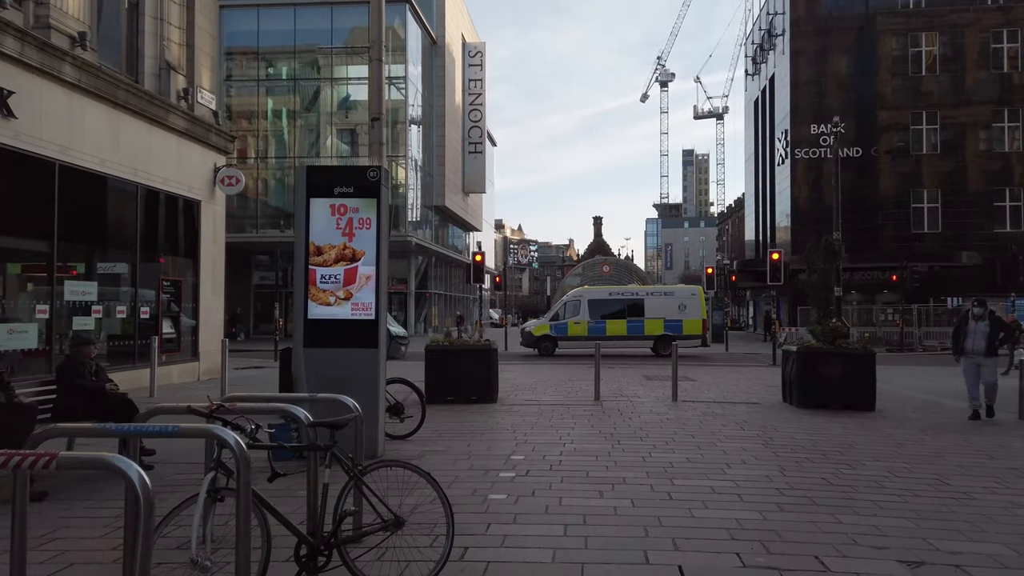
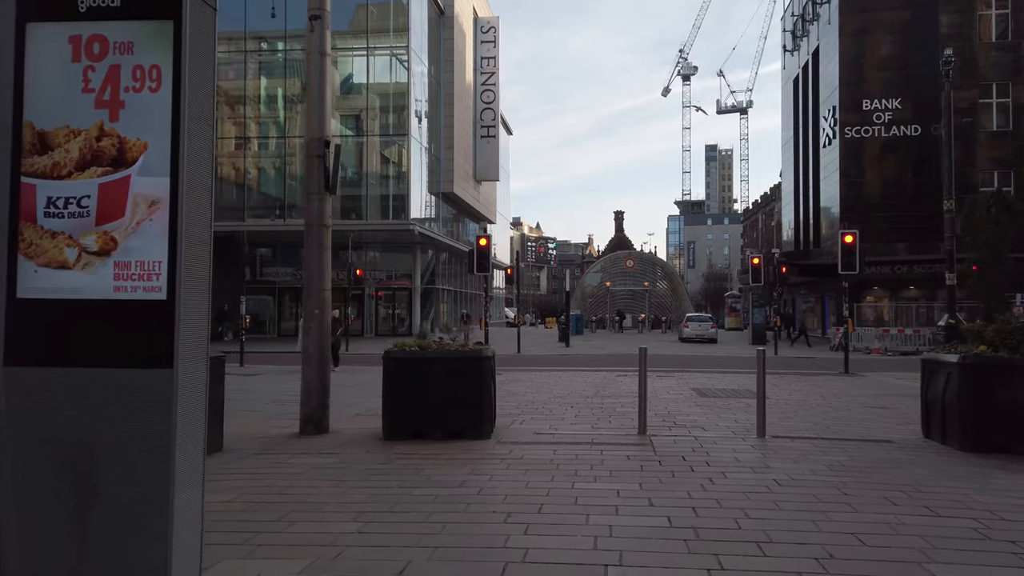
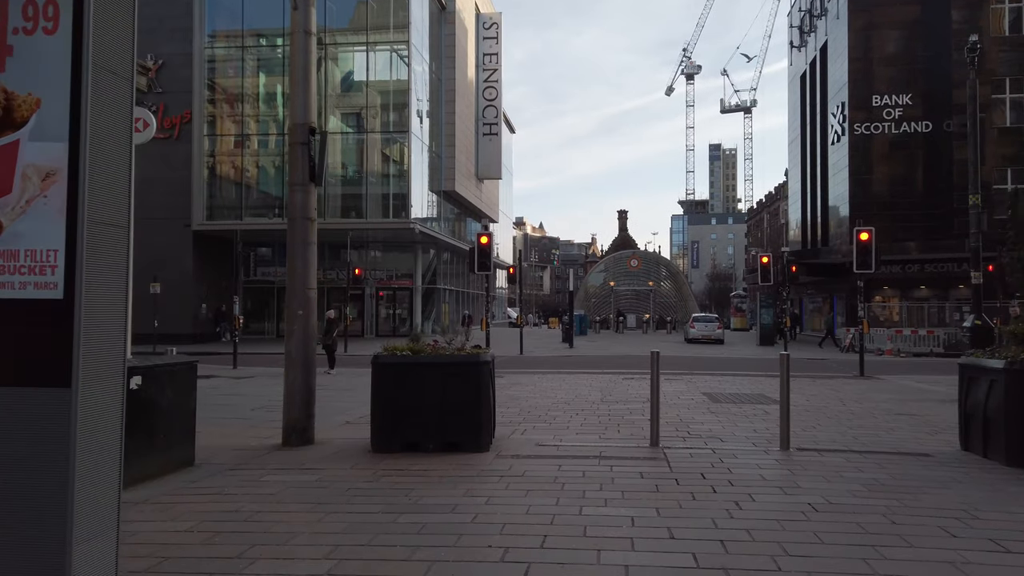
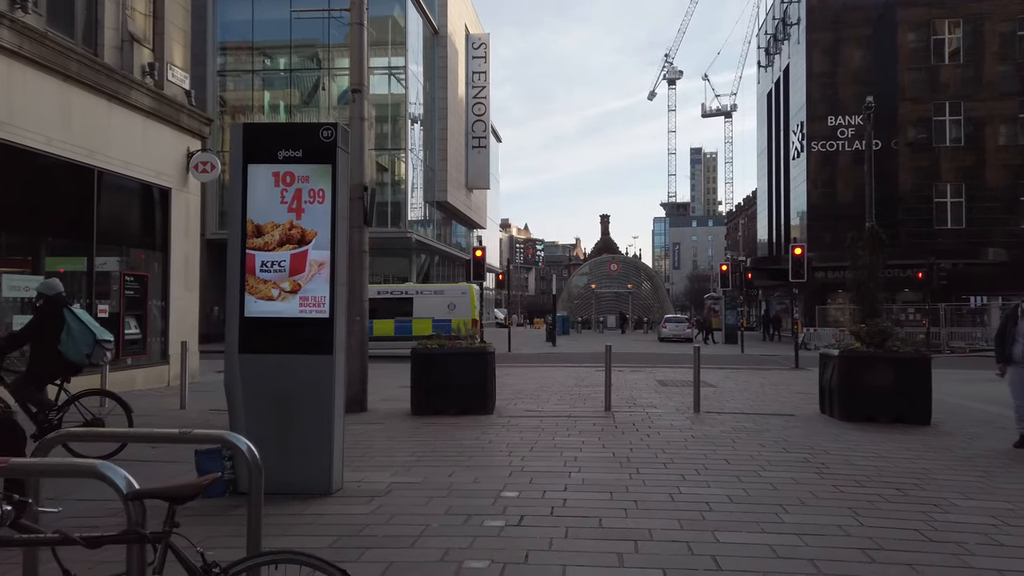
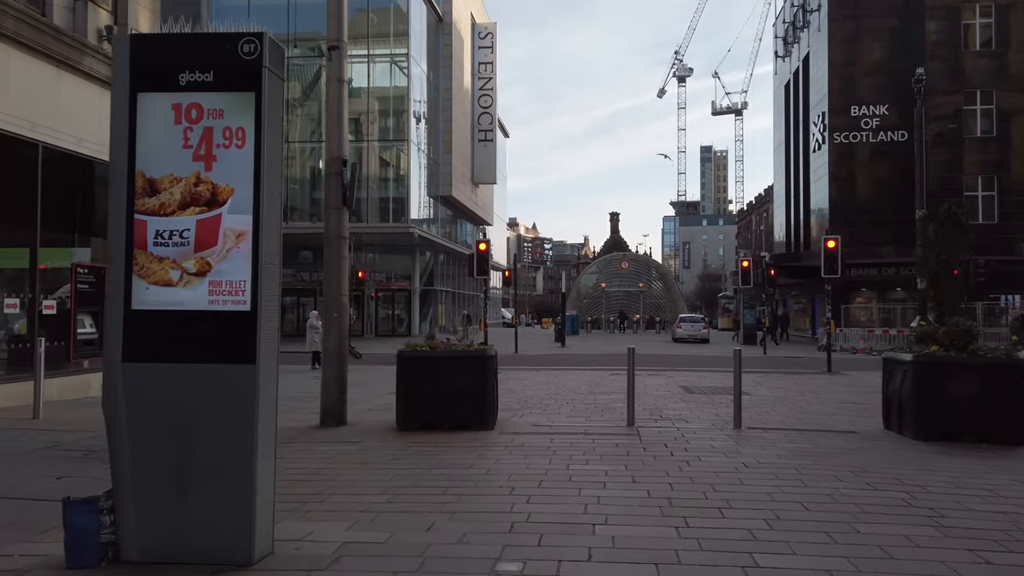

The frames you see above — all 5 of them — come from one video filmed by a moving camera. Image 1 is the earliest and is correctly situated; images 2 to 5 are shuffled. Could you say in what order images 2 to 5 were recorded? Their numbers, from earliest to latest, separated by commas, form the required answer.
4, 5, 2, 3
